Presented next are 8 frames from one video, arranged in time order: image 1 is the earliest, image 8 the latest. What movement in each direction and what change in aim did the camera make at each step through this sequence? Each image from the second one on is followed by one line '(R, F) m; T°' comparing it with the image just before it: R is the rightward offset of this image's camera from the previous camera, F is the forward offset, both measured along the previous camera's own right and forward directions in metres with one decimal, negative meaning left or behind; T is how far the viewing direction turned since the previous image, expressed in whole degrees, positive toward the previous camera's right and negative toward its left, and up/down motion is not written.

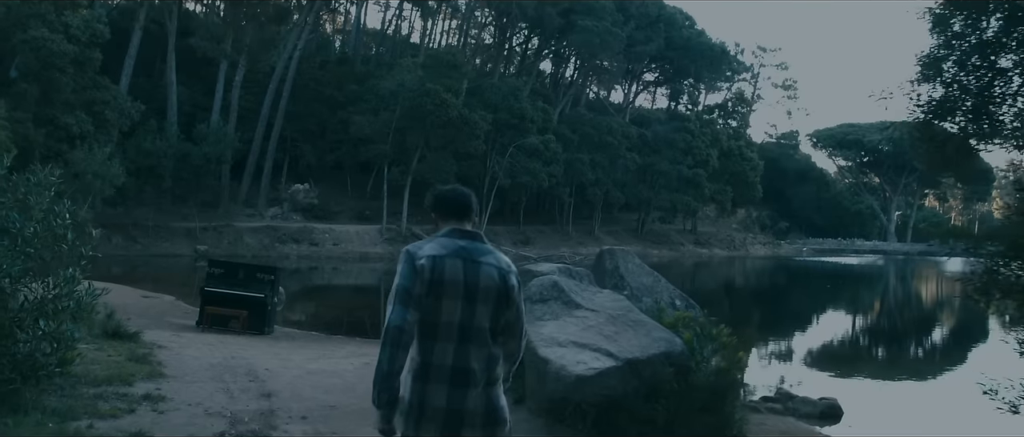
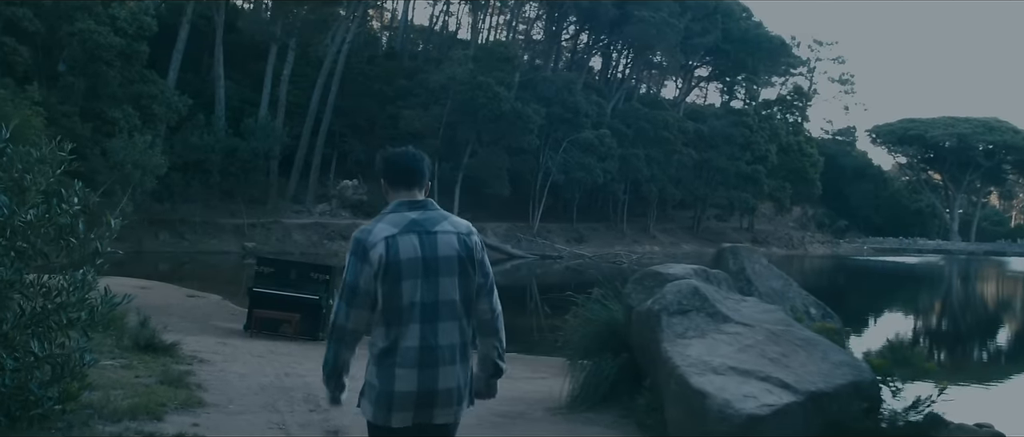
(-0.5, +1.5) m; -3°
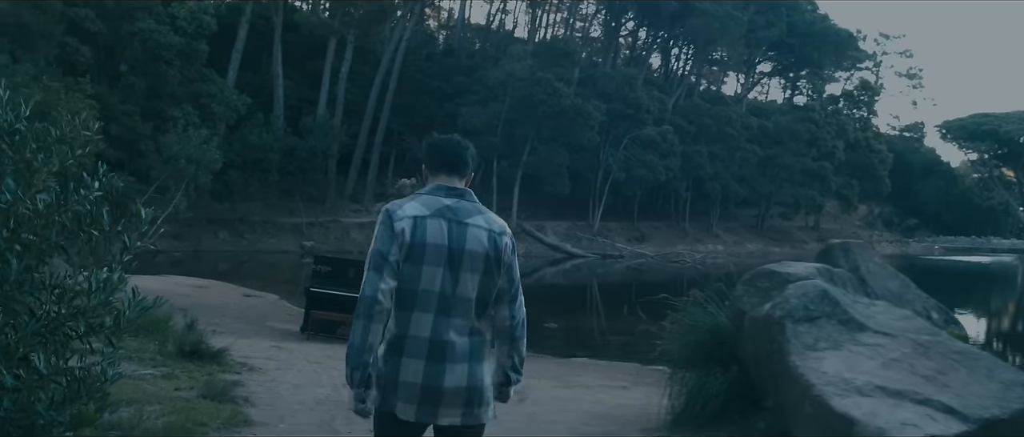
(-0.2, +0.8) m; -3°
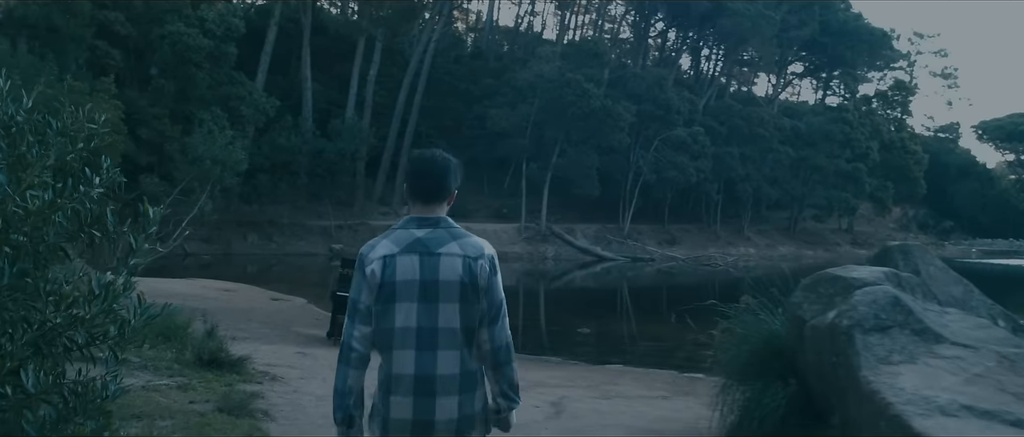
(0.0, +0.4) m; -2°
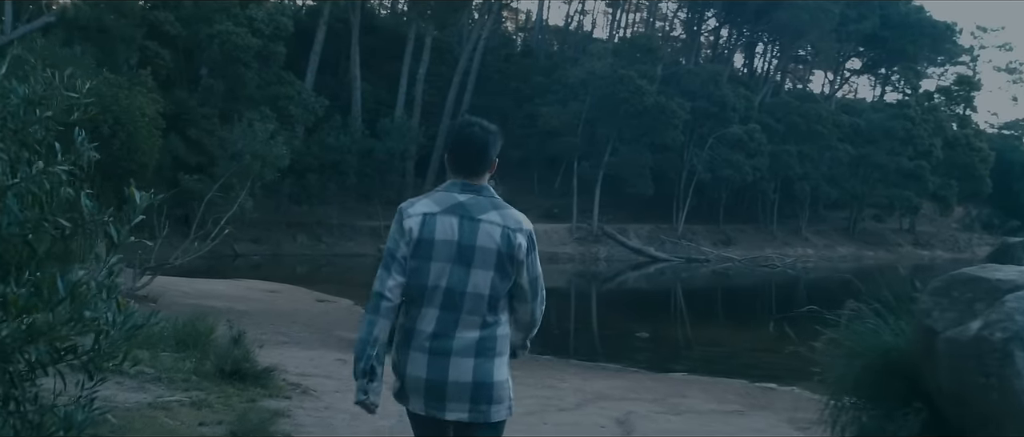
(-0.1, +0.8) m; -3°
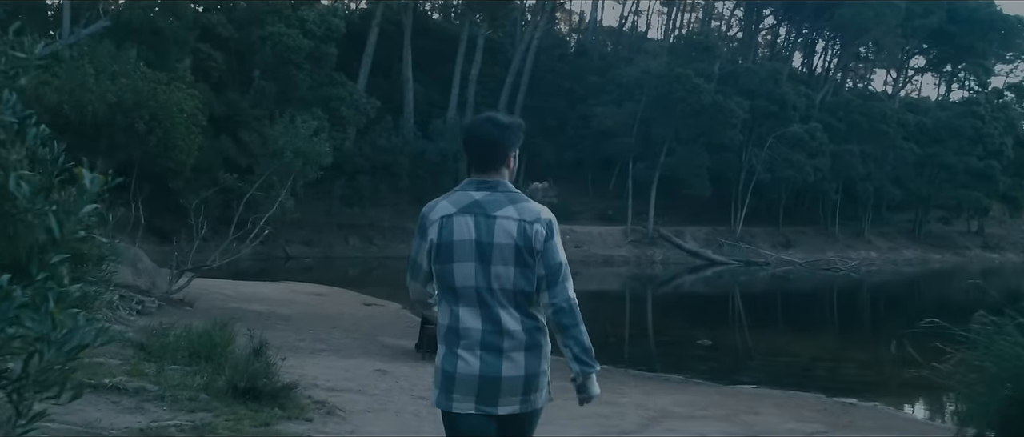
(0.0, +0.7) m; -3°
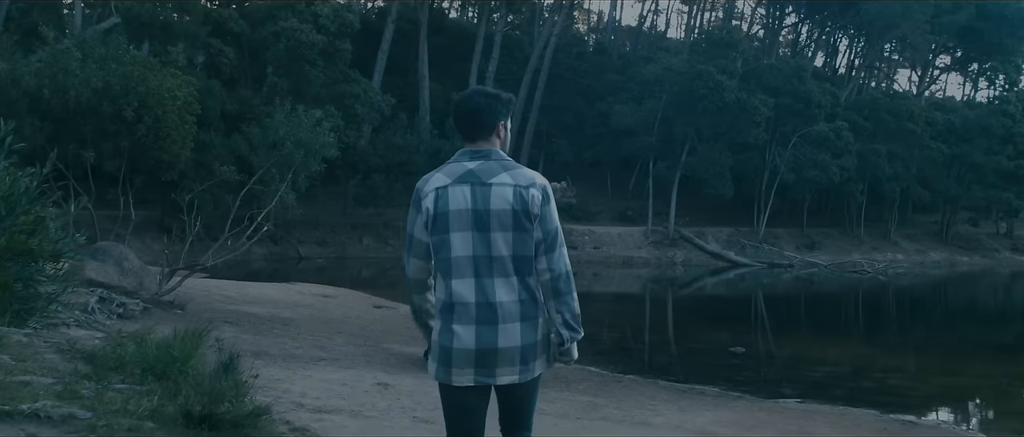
(0.0, +0.9) m; -1°
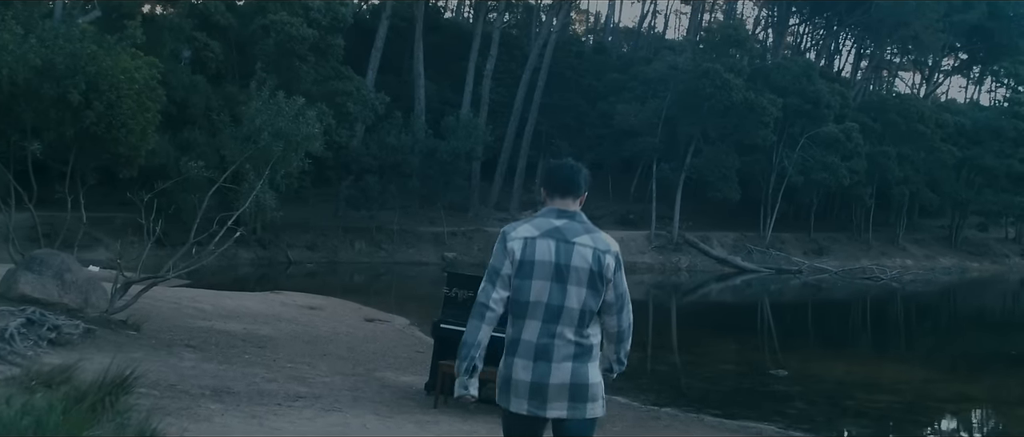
(-0.2, +1.6) m; 0°
